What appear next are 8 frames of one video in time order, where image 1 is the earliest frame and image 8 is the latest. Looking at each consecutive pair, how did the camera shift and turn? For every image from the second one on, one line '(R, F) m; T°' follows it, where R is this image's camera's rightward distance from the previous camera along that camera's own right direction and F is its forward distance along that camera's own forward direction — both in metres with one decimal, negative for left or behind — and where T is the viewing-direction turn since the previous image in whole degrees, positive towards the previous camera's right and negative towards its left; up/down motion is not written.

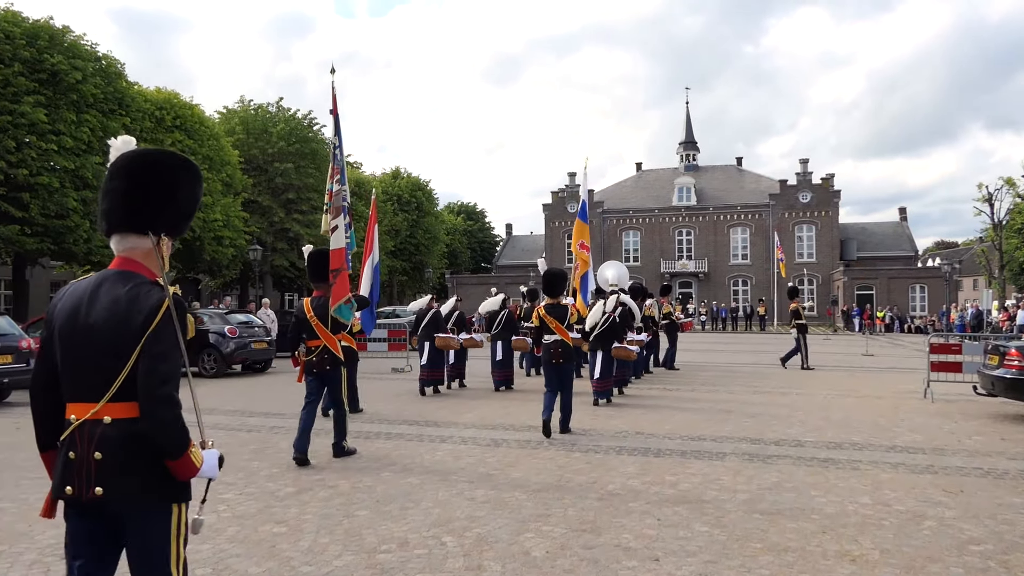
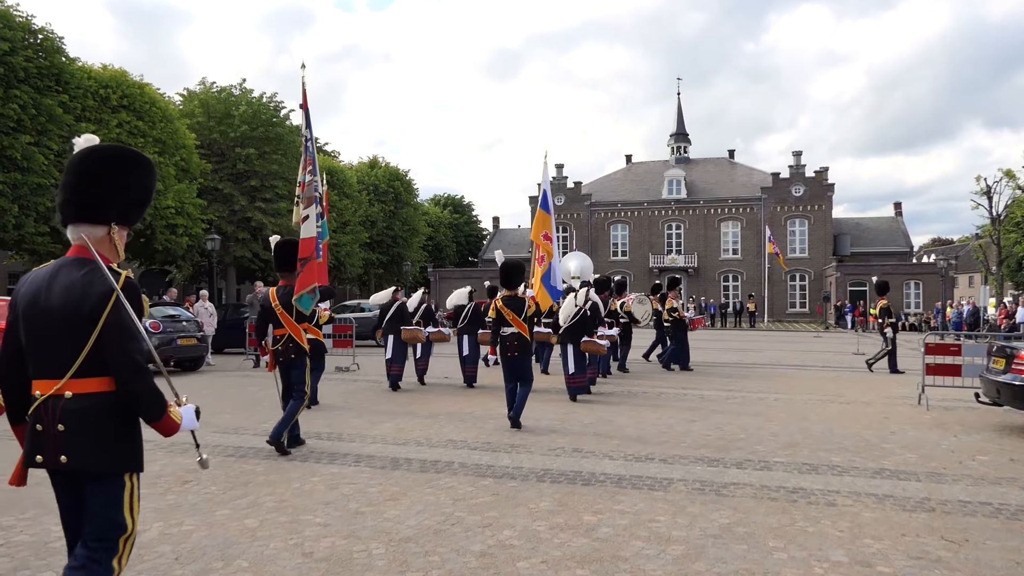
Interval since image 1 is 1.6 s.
(+0.7, +1.4) m; 0°
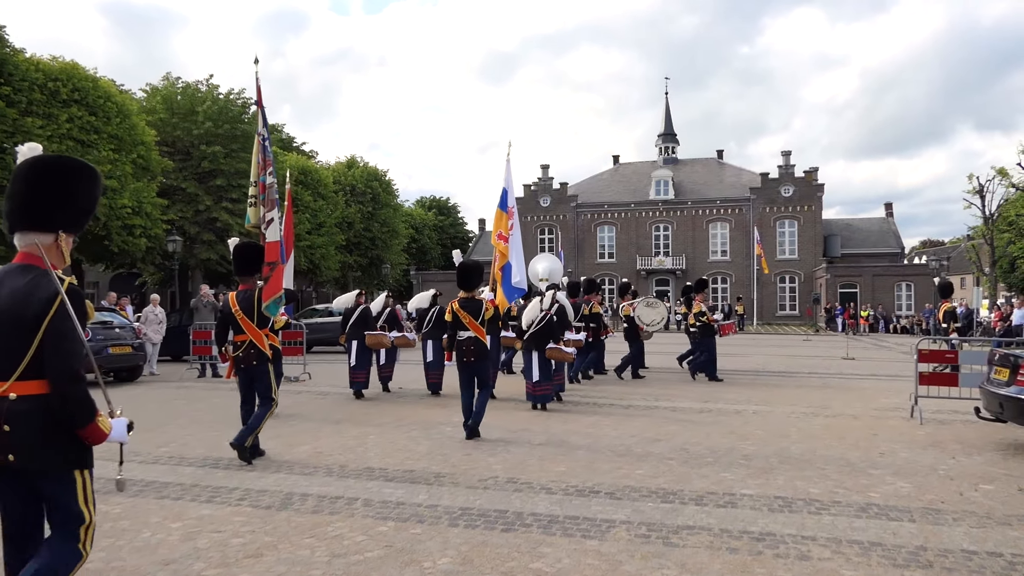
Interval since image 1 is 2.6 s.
(+0.5, +1.0) m; 0°
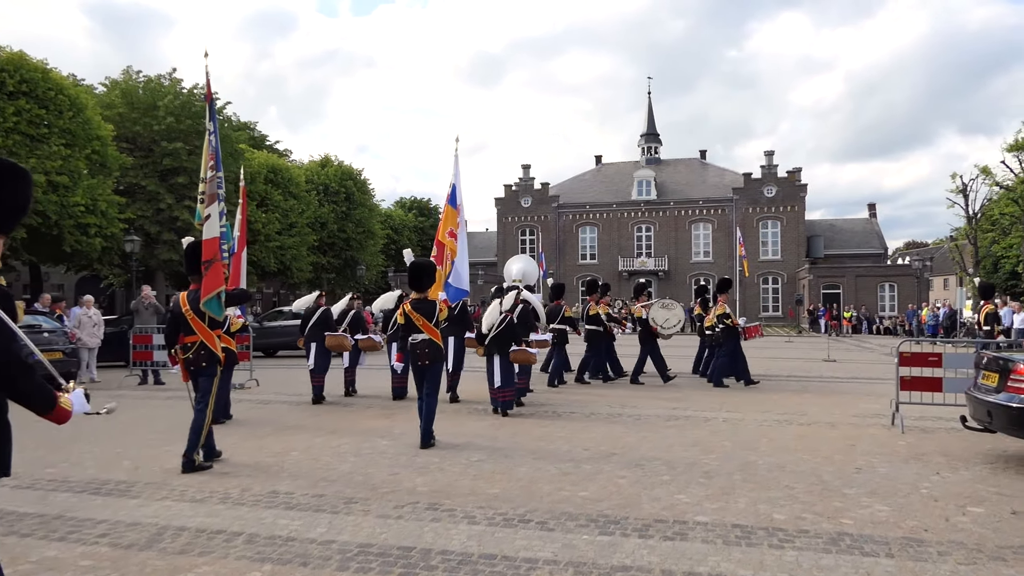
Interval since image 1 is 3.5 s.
(+0.4, +0.7) m; +1°
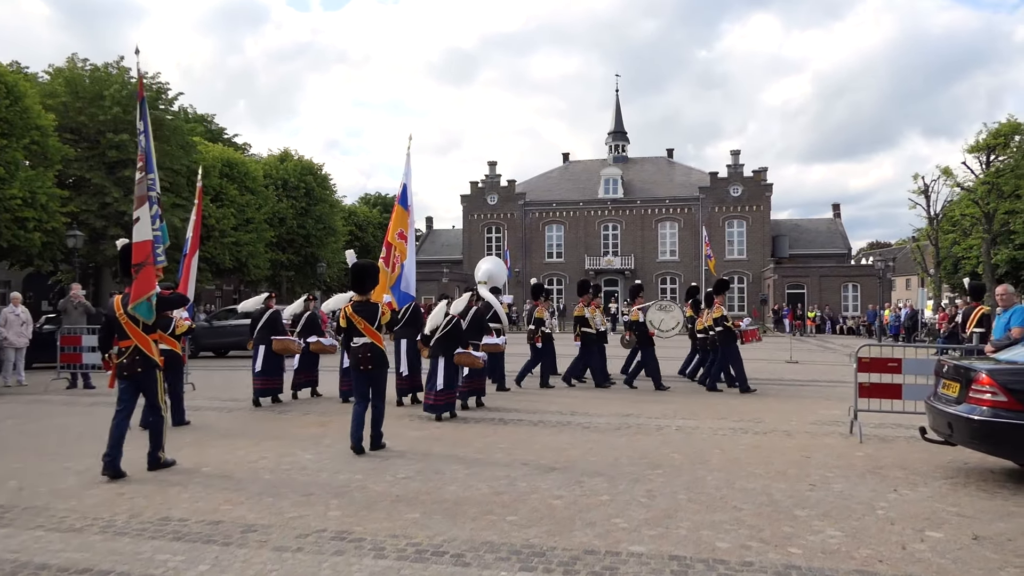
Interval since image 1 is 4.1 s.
(+0.3, +0.5) m; +2°
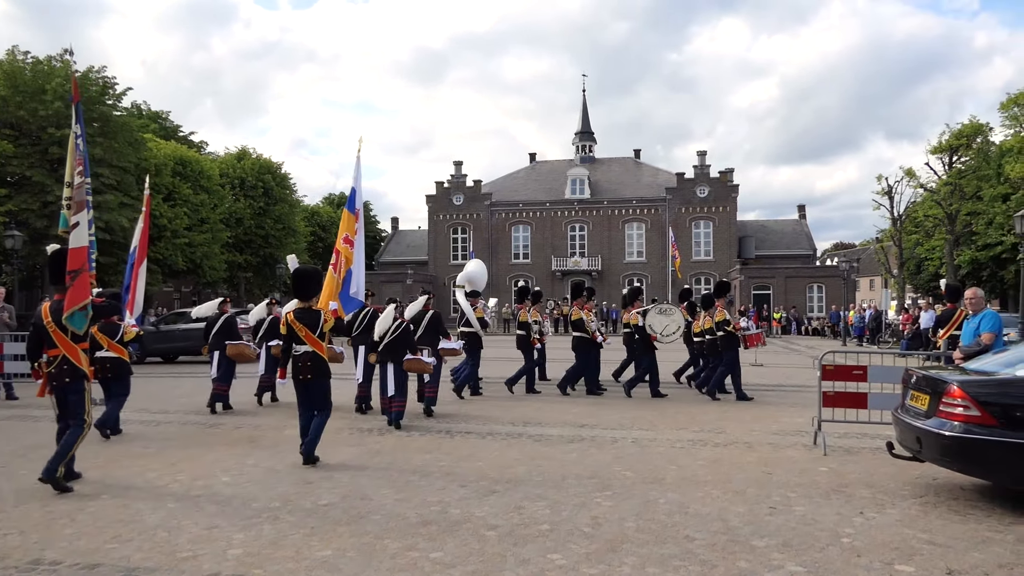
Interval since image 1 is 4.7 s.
(+0.3, +0.5) m; +2°
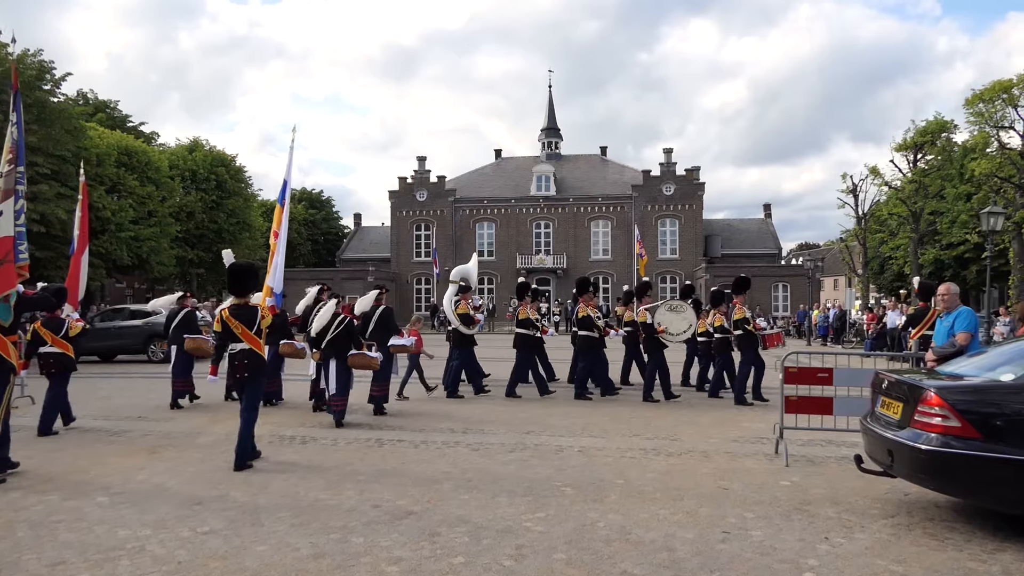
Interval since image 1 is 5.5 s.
(+0.3, +0.7) m; +2°
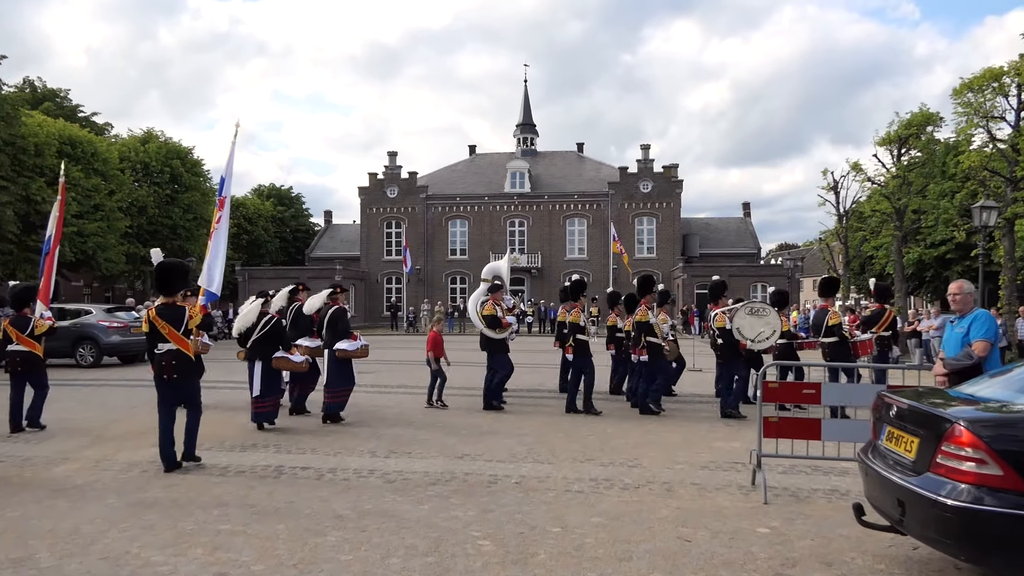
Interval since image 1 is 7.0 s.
(+0.4, +1.3) m; +1°
